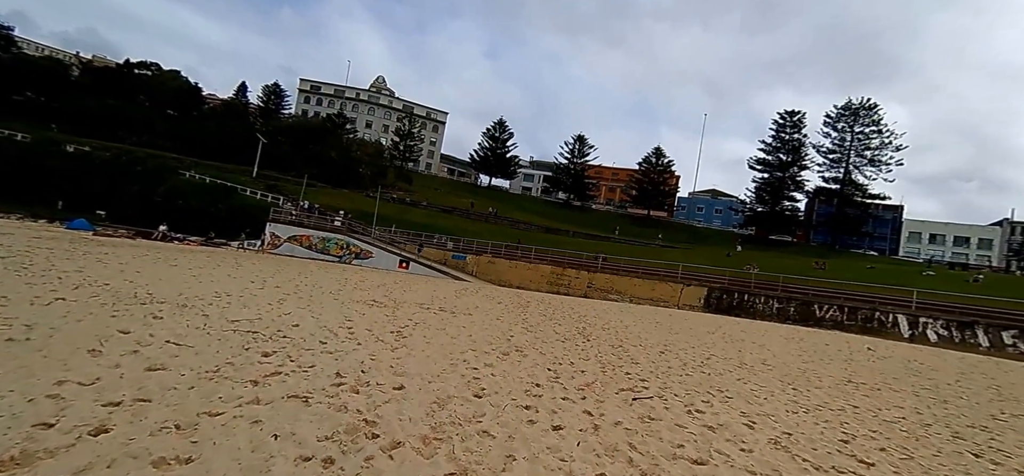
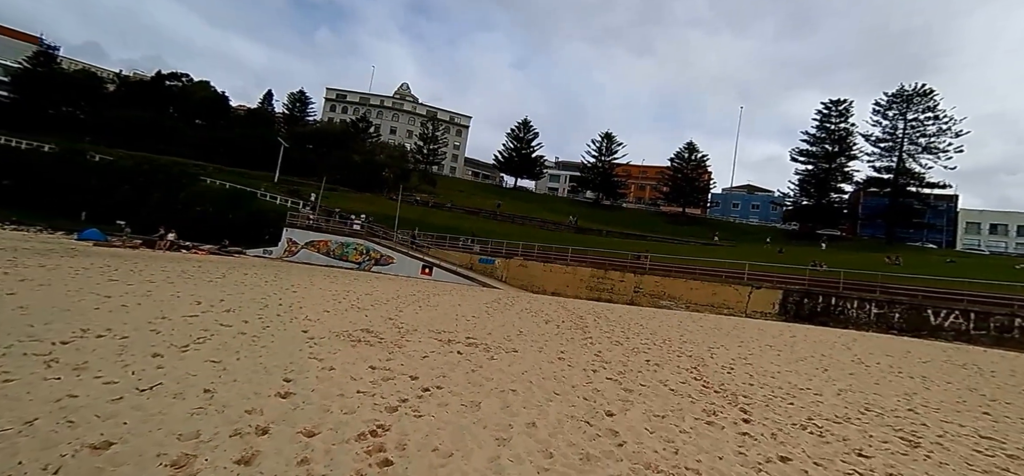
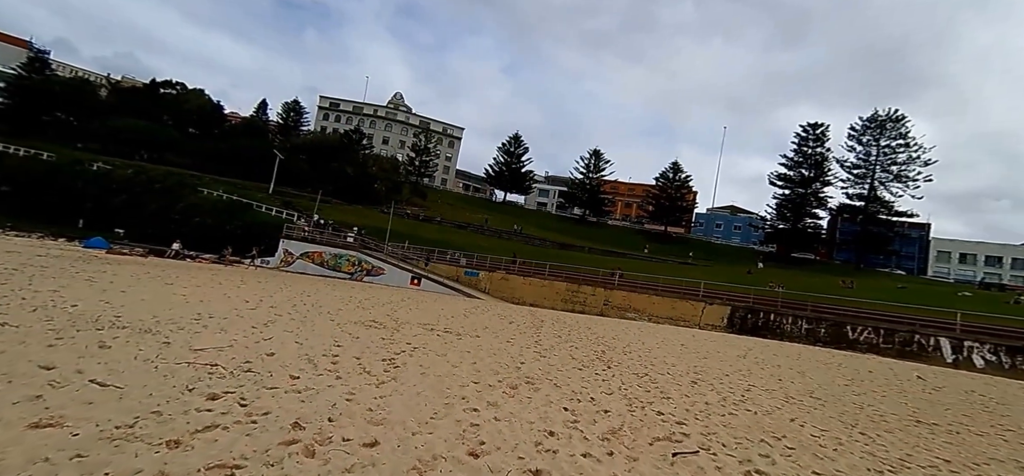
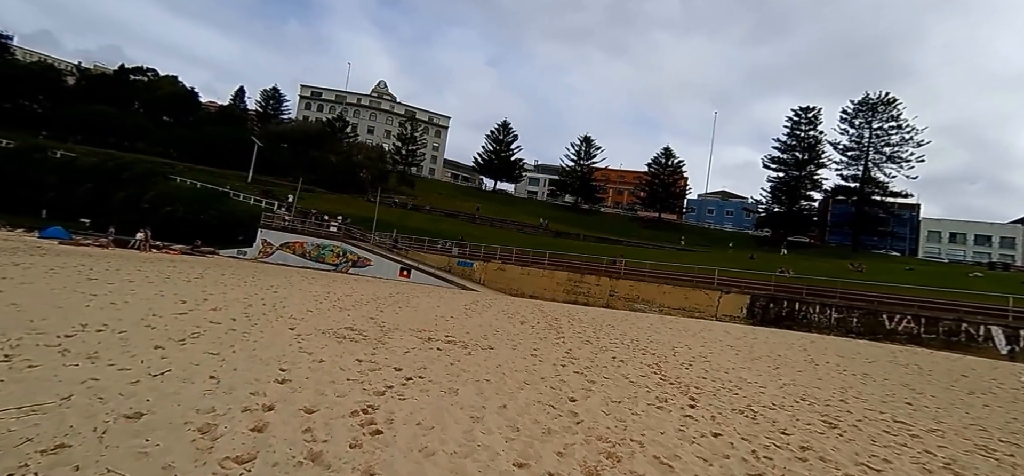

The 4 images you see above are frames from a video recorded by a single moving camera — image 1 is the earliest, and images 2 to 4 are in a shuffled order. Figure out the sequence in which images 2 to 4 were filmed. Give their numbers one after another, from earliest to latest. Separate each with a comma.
3, 4, 2
